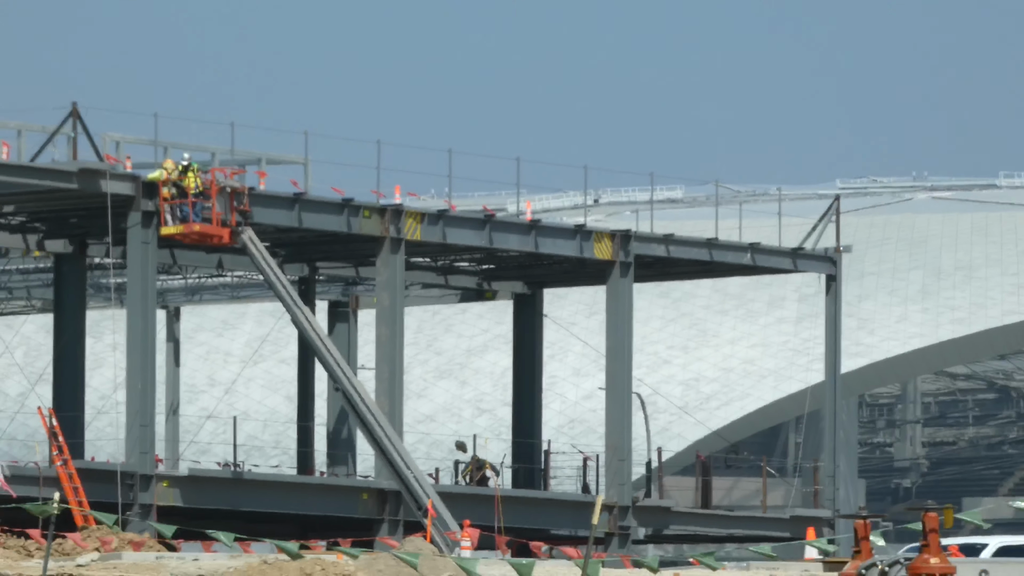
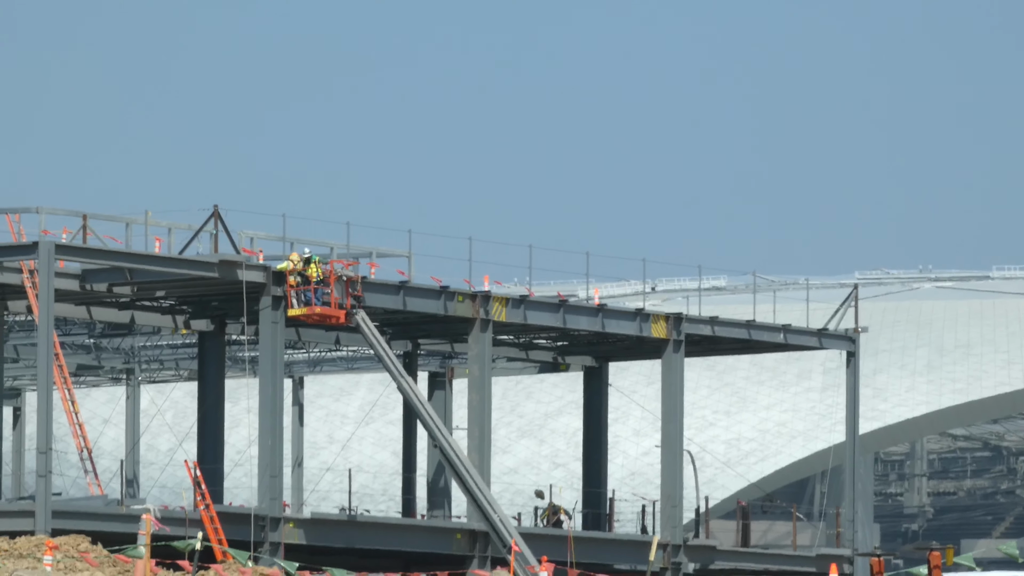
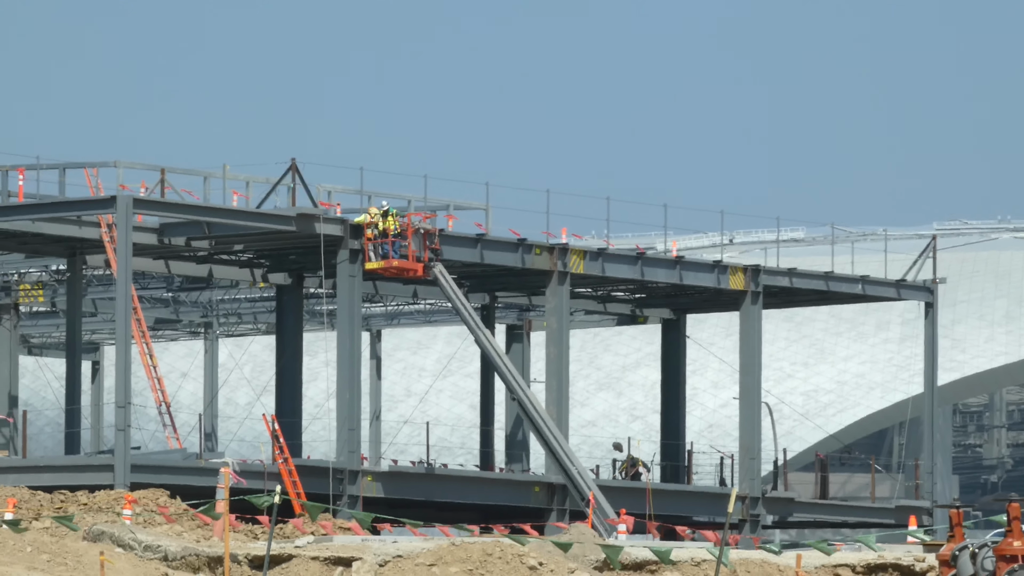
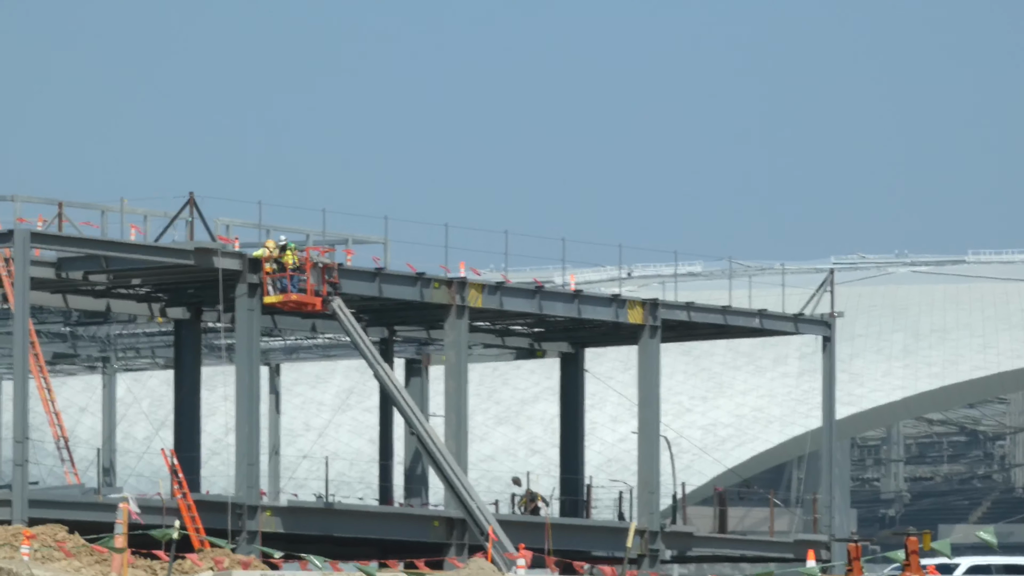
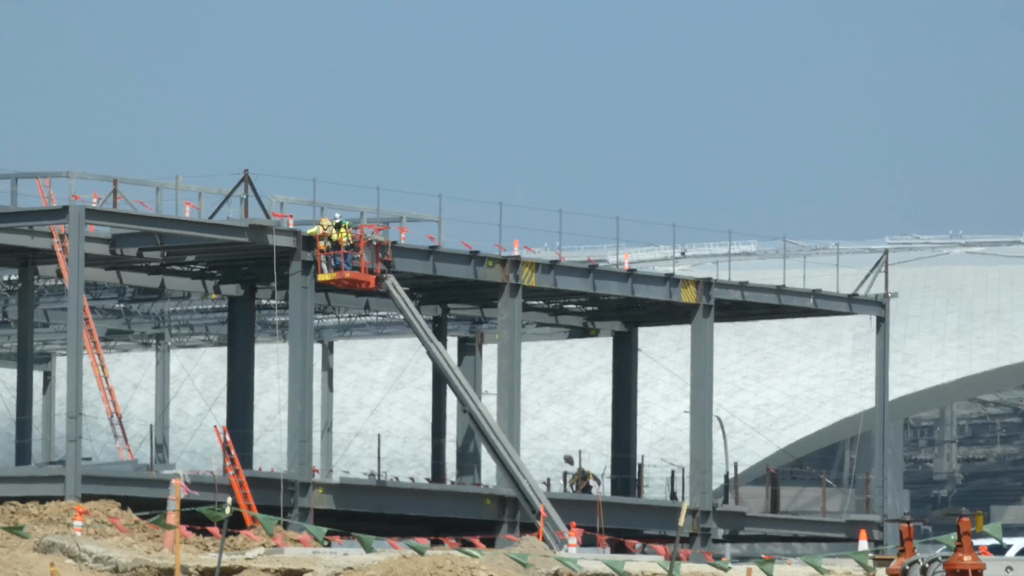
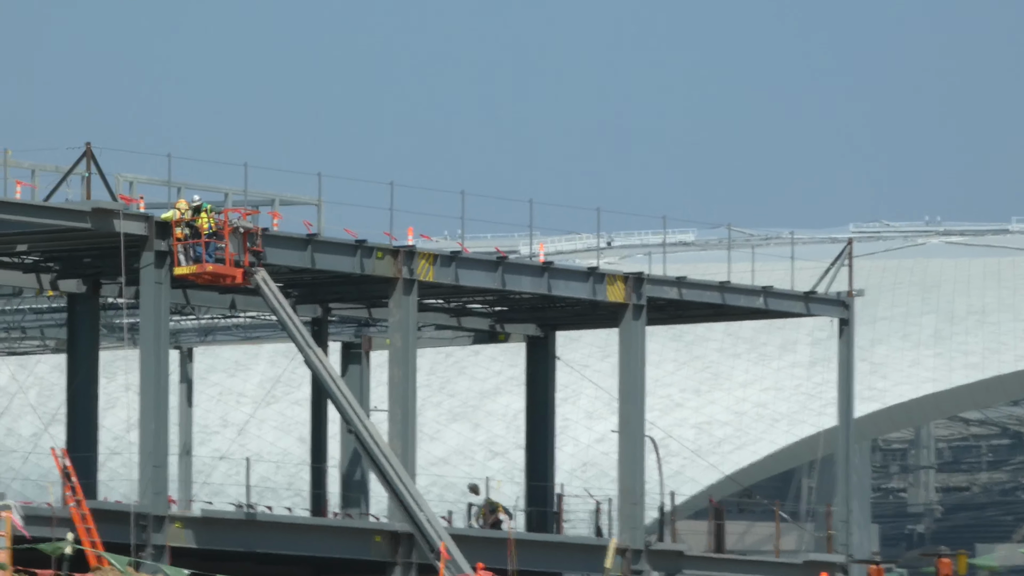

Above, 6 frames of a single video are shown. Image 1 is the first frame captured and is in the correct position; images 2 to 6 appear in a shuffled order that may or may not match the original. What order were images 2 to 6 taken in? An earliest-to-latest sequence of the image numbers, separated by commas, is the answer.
6, 4, 2, 5, 3
